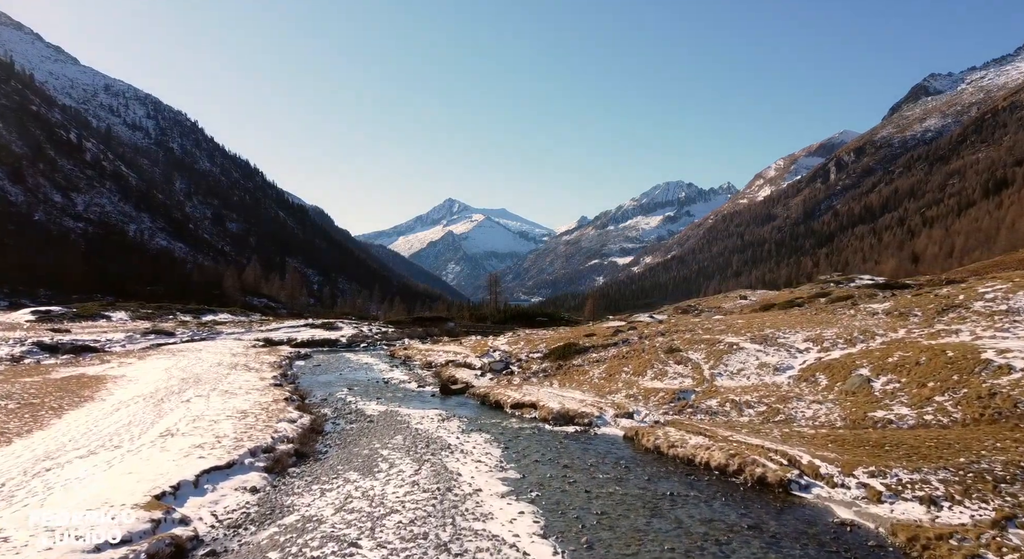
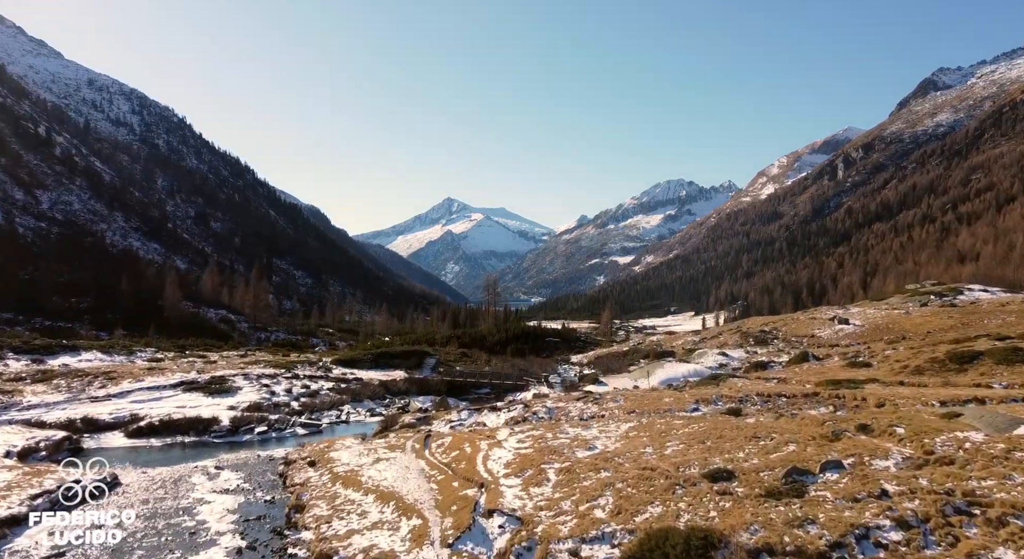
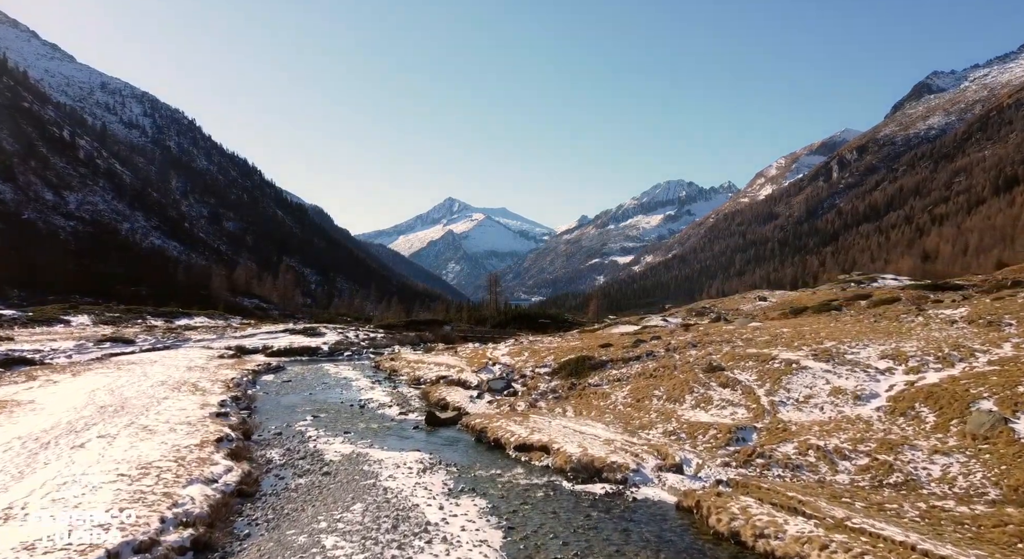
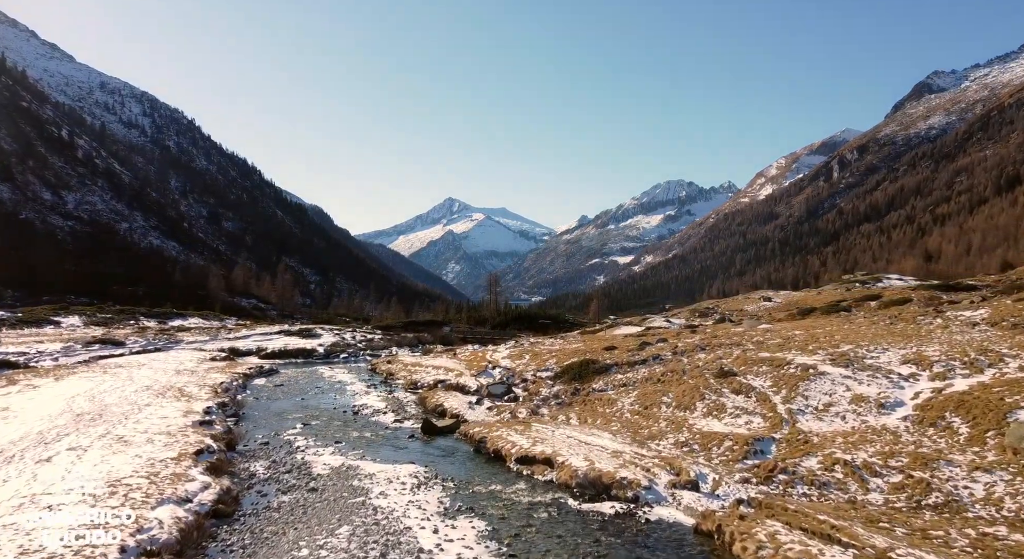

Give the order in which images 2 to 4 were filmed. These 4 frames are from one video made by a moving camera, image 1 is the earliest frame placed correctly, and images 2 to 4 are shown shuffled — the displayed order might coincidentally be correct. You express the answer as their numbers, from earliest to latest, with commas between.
3, 4, 2
